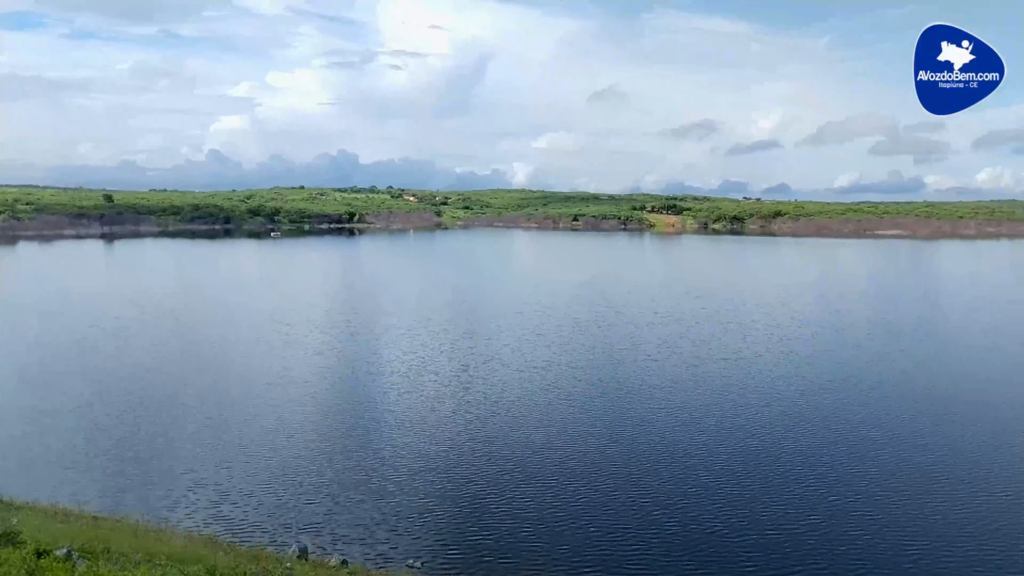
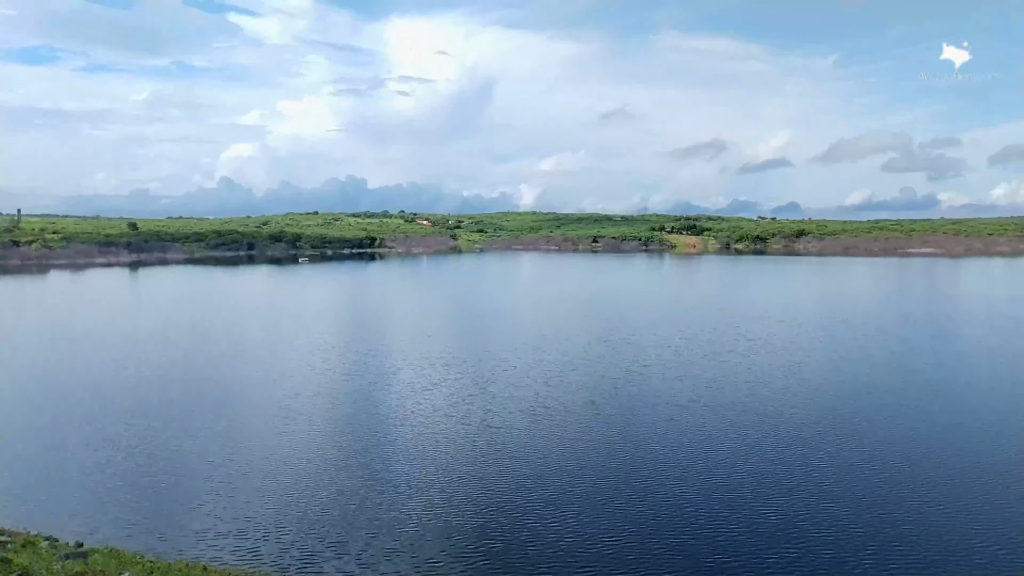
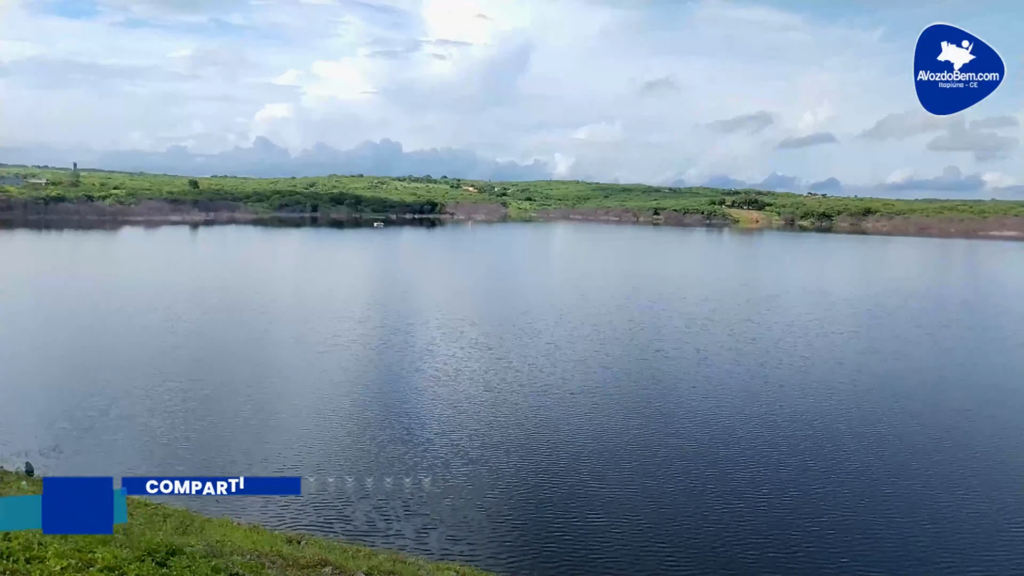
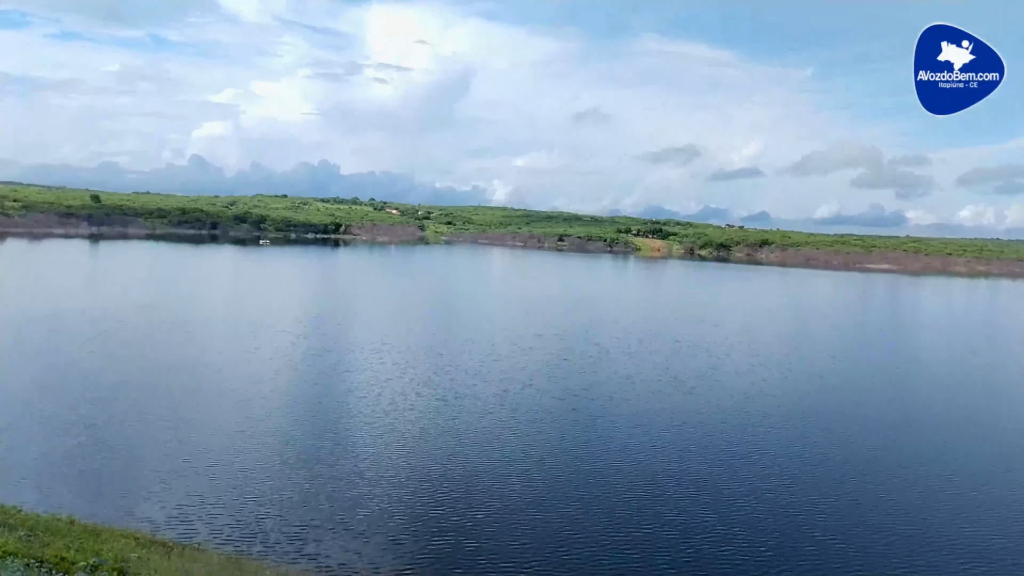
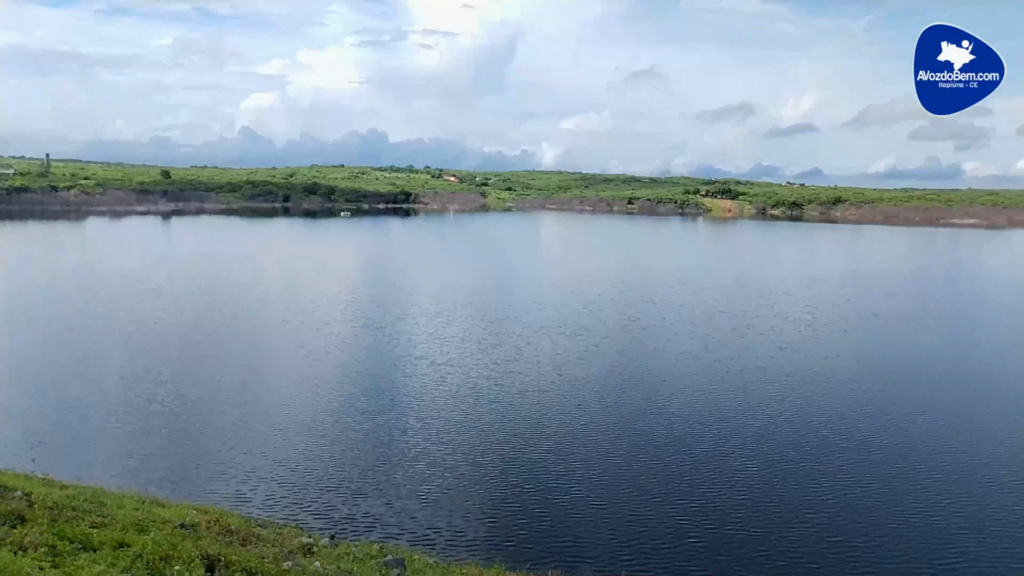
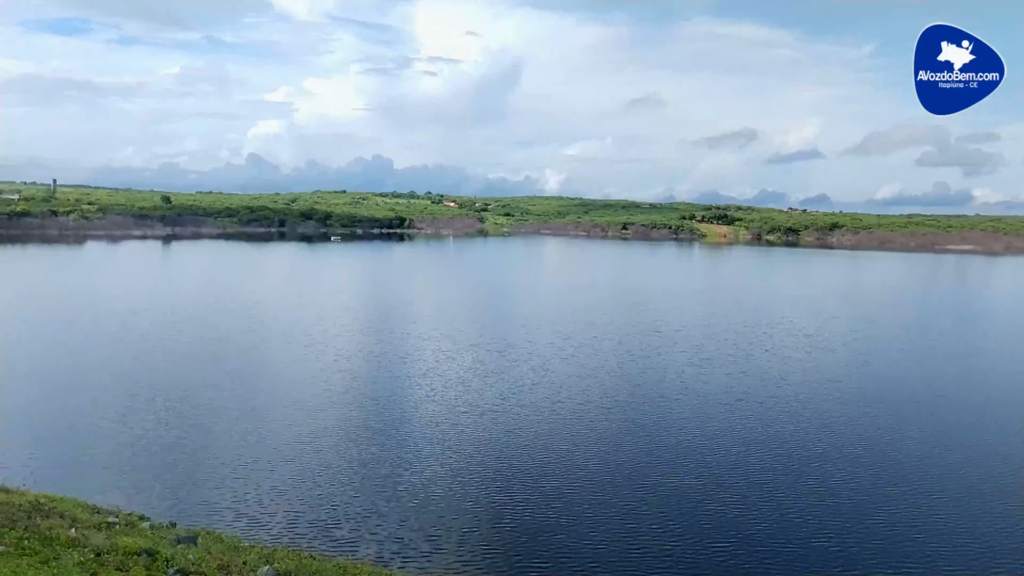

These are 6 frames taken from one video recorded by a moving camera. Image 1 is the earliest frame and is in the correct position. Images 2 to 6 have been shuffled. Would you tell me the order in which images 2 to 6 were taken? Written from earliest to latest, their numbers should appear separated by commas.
4, 2, 6, 5, 3
